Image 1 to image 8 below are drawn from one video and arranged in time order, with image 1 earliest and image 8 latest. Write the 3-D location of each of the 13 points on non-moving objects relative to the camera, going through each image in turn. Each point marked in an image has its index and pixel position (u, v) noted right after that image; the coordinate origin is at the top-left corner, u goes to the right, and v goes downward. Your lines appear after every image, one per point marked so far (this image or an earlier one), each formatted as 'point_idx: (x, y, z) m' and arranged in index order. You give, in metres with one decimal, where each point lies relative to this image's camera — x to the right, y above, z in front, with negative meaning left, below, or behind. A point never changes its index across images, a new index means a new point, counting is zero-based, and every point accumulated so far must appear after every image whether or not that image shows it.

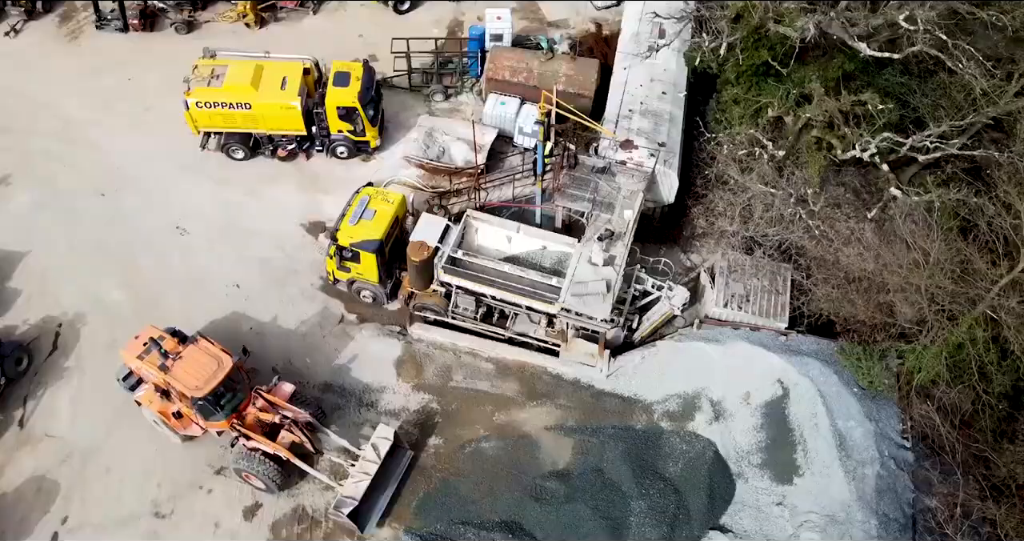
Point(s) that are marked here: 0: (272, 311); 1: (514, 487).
0: (-5.6, -1.0, +19.0) m
1: (0.0, -4.4, +16.4) m
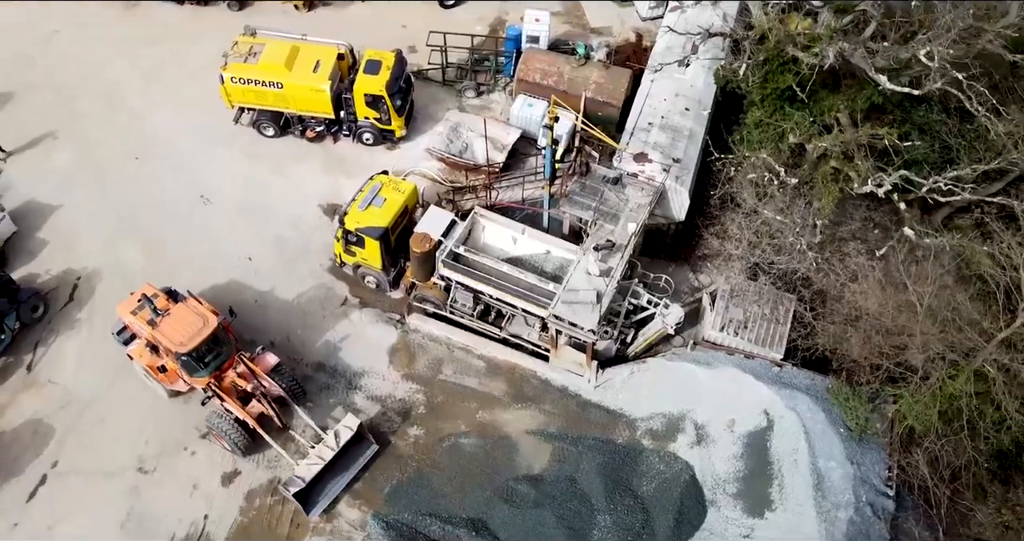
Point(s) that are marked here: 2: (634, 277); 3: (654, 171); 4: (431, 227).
0: (-5.6, -0.4, +19.5) m
1: (-0.5, -4.4, +16.5) m
2: (+2.6, -0.1, +17.6) m
3: (+3.1, +2.2, +18.0) m
4: (-1.8, +1.0, +18.1) m
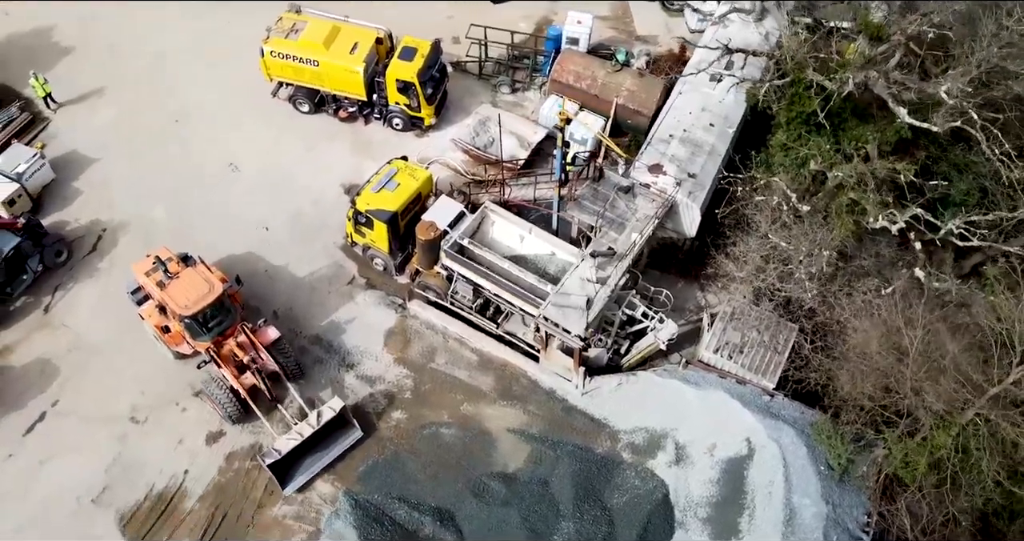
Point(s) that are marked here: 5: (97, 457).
0: (-5.4, +0.3, +19.9) m
1: (-1.1, -4.3, +16.5) m
2: (+2.5, -0.4, +17.4) m
3: (+3.4, +1.9, +17.8) m
4: (-1.6, +1.2, +18.2) m
5: (-8.6, -3.9, +16.8) m
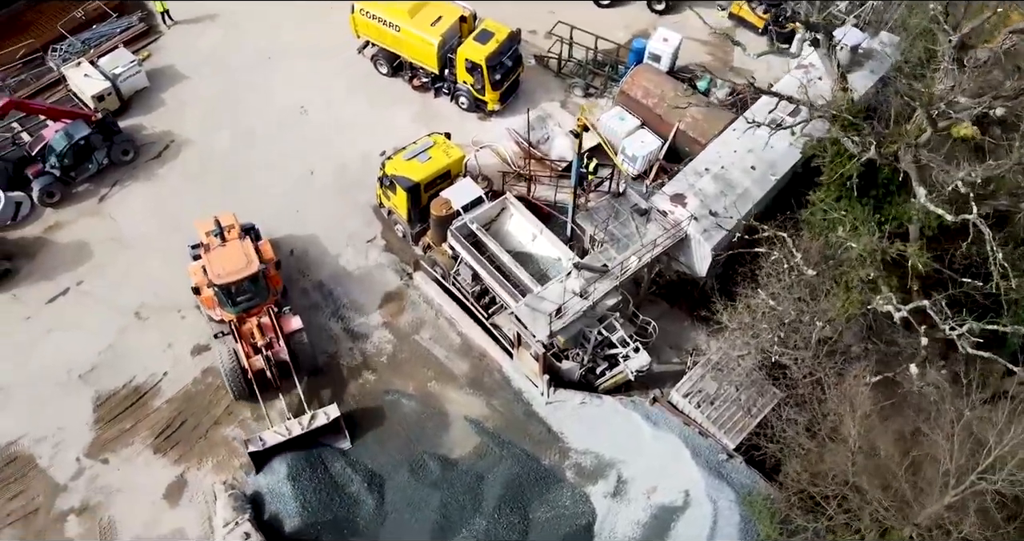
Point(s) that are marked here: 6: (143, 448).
0: (-4.8, +1.6, +20.8) m
1: (-2.3, -3.7, +16.8) m
2: (+2.2, -0.8, +17.0) m
3: (+3.6, +1.2, +17.2) m
4: (-1.2, +1.7, +18.4) m
5: (-9.3, -1.6, +18.2) m
6: (-7.7, -3.7, +16.8) m
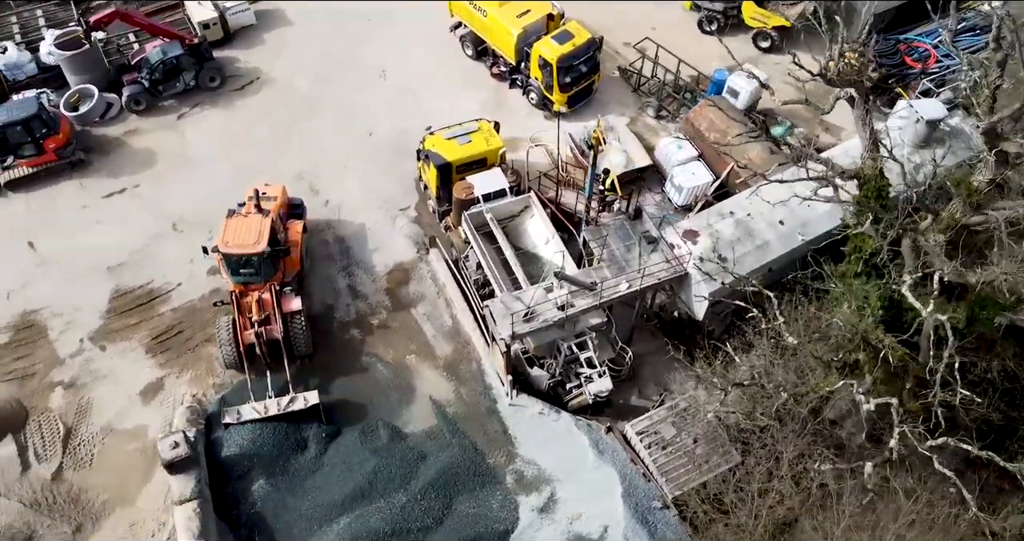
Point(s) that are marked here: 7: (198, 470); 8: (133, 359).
0: (-3.8, +2.7, +21.5) m
1: (-3.3, -3.0, +17.2) m
2: (+1.8, -1.3, +16.6) m
3: (+3.6, +0.4, +16.6) m
4: (-0.7, +2.0, +18.6) m
5: (-9.3, +0.7, +19.8) m
6: (-8.4, -1.7, +18.1) m
7: (-5.8, -3.7, +14.9) m
8: (-8.4, -2.0, +17.9) m
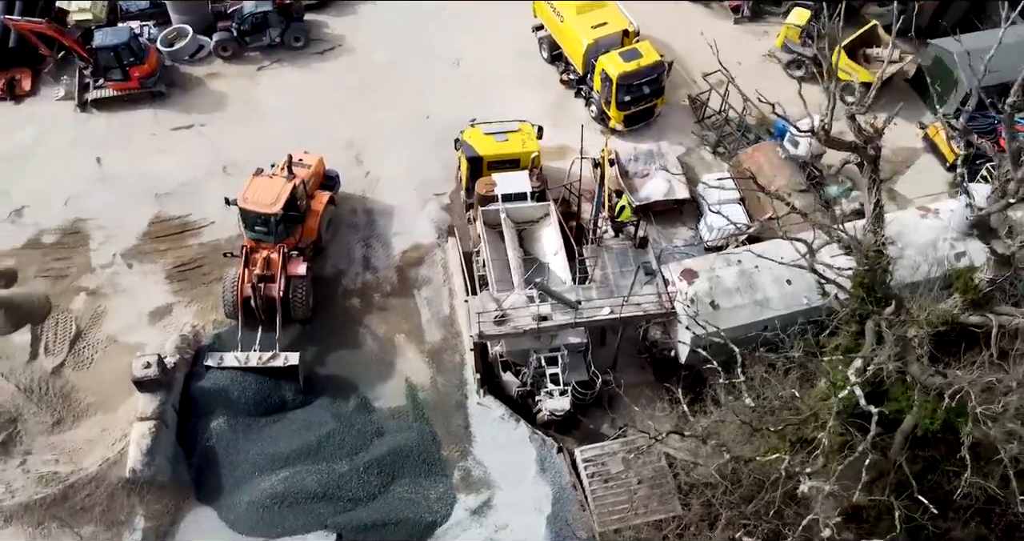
0: (-2.6, +3.3, +22.0) m
1: (-3.9, -2.3, +17.8) m
2: (+1.3, -1.6, +16.4) m
3: (+3.4, -0.4, +16.1) m
4: (-0.2, +2.0, +18.7) m
5: (-8.5, +2.5, +21.1) m
6: (-8.4, 0.0, +19.4) m
7: (-6.8, -2.4, +15.8) m
8: (-8.5, -0.3, +19.2) m
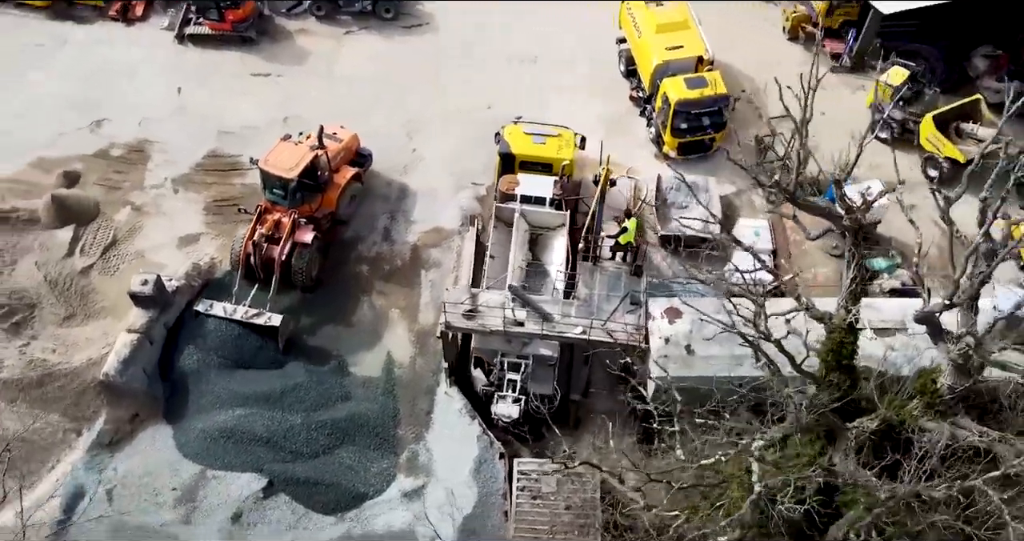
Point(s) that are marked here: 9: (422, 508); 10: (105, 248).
0: (-1.2, +3.7, +22.3) m
1: (-4.3, -1.4, +18.4) m
2: (+0.7, -1.9, +16.2) m
3: (+2.9, -1.1, +15.5) m
4: (+0.4, +2.0, +18.6) m
5: (-7.2, +4.2, +22.3) m
6: (-7.9, +1.8, +20.6) m
7: (-7.4, -0.9, +16.9) m
8: (-8.1, +1.5, +20.4) m
9: (-1.7, -4.5, +15.5) m
10: (-9.8, +0.5, +19.5) m
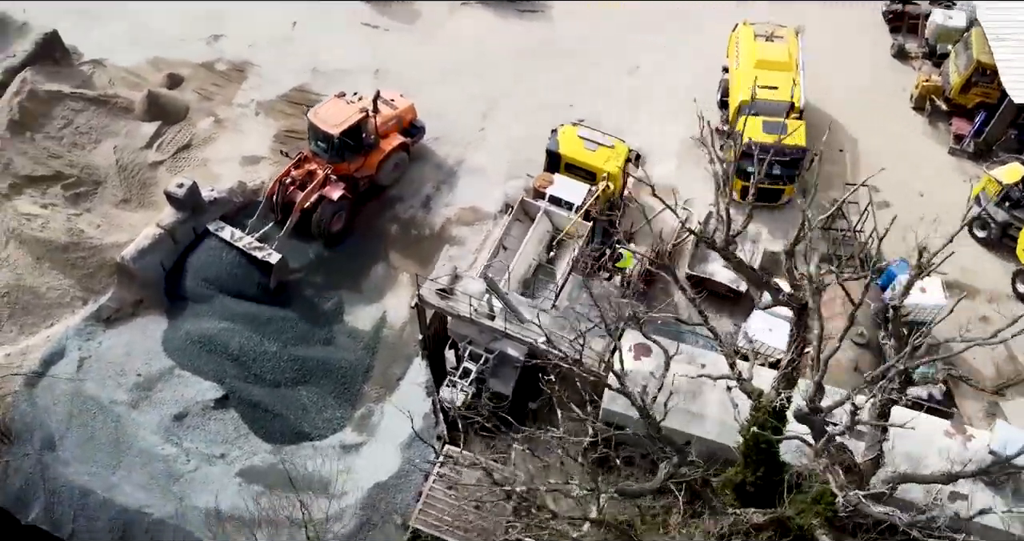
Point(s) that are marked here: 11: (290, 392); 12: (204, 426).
0: (+0.8, +3.9, +22.1) m
1: (-4.2, -0.1, +19.1) m
2: (-0.1, -1.8, +16.0) m
3: (+2.1, -1.7, +14.9) m
4: (+1.1, +1.9, +18.4) m
5: (-4.8, +6.0, +23.3) m
6: (-6.4, +3.9, +21.9) m
7: (-7.3, +1.2, +18.2) m
8: (-6.7, +3.7, +21.7) m
9: (-3.1, -3.8, +15.8) m
10: (-8.7, +3.2, +21.2) m
11: (-4.6, -2.6, +16.9) m
12: (-6.0, -3.1, +15.9) m
